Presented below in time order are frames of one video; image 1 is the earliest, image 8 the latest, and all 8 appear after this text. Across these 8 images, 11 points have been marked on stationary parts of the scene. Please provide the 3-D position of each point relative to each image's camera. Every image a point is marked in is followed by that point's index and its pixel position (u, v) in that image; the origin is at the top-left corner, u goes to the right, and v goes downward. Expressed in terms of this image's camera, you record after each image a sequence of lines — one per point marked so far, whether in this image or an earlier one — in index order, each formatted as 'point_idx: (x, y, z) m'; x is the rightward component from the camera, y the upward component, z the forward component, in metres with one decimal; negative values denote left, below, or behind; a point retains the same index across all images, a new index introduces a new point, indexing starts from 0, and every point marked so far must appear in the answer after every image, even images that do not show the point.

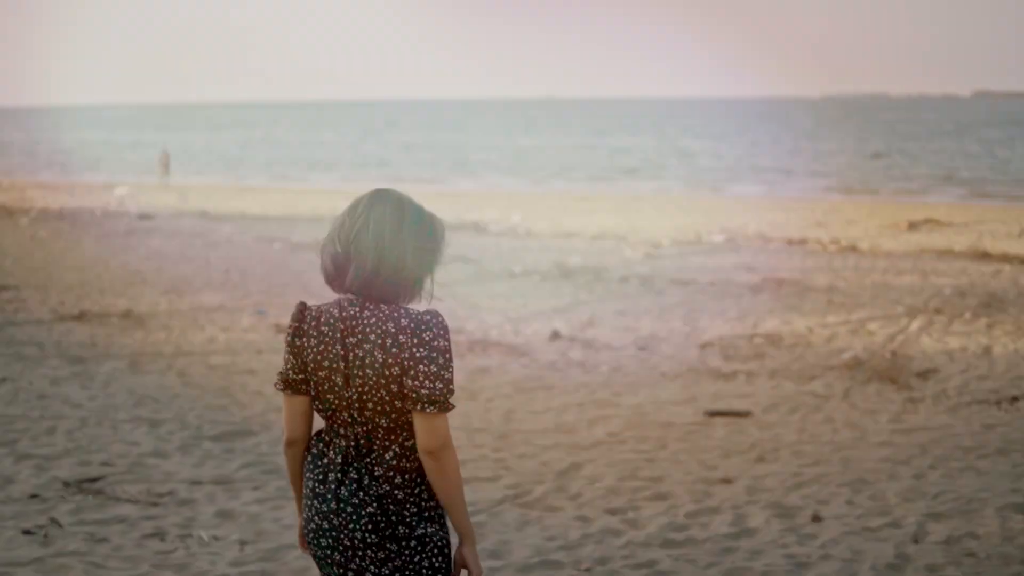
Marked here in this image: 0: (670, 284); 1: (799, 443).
0: (+0.9, -0.1, +9.8) m
1: (+1.1, -0.6, +6.5) m
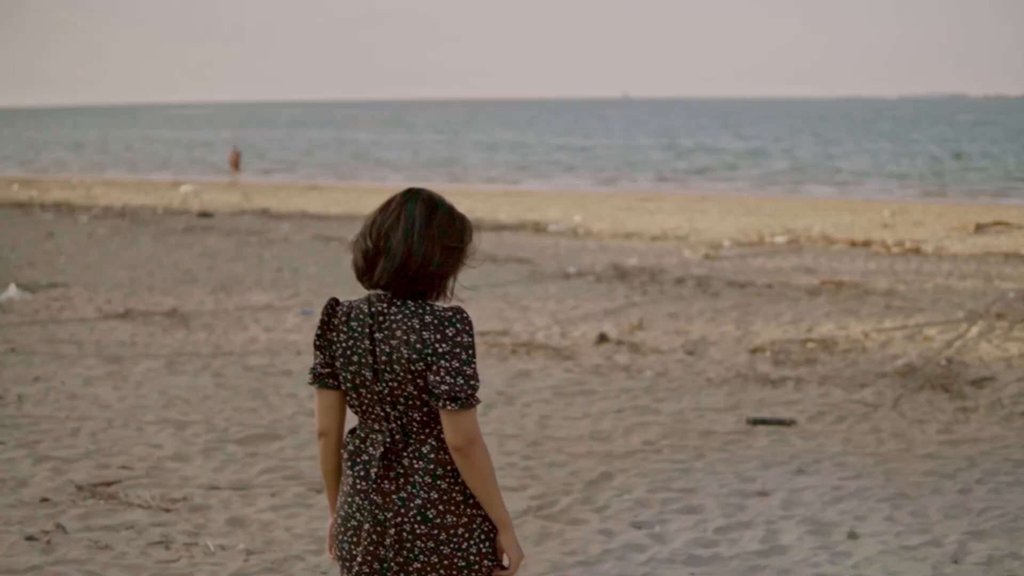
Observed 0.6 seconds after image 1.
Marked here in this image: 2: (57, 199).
0: (+1.2, -0.1, +9.6) m
1: (+1.2, -0.6, +6.2) m
2: (-3.5, +0.7, +12.8) m
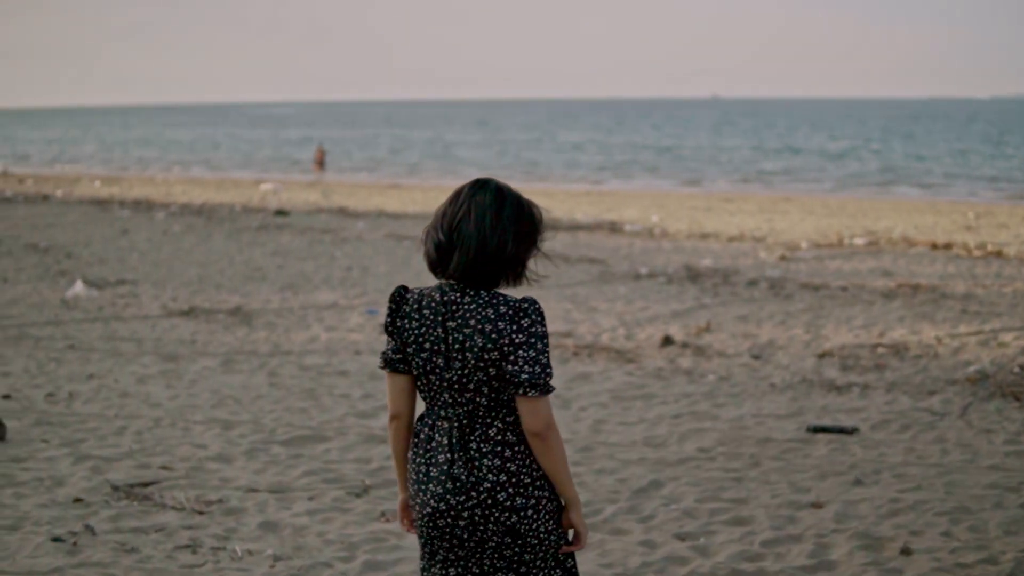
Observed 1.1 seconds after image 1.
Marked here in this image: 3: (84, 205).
0: (+1.6, -0.1, +9.3) m
1: (+1.4, -0.6, +6.0) m
2: (-2.9, +0.7, +12.8) m
3: (-3.0, +0.6, +11.9) m
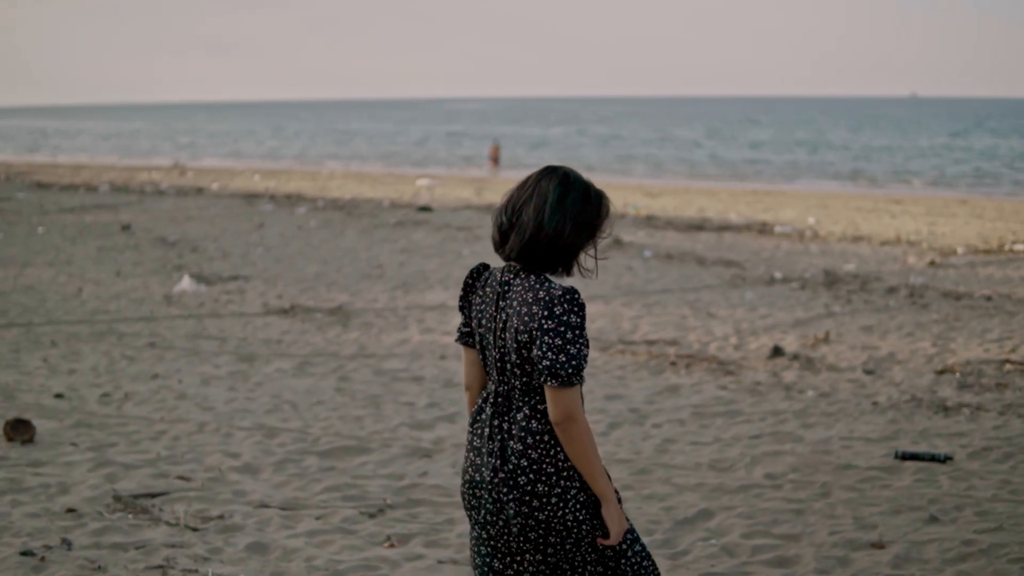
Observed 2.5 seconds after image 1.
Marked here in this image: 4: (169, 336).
0: (+2.2, -0.1, +8.6) m
1: (+1.6, -0.7, +5.3) m
2: (-1.7, +0.8, +12.7) m
3: (-2.0, +0.7, +11.8) m
4: (-1.5, -0.2, +7.4) m
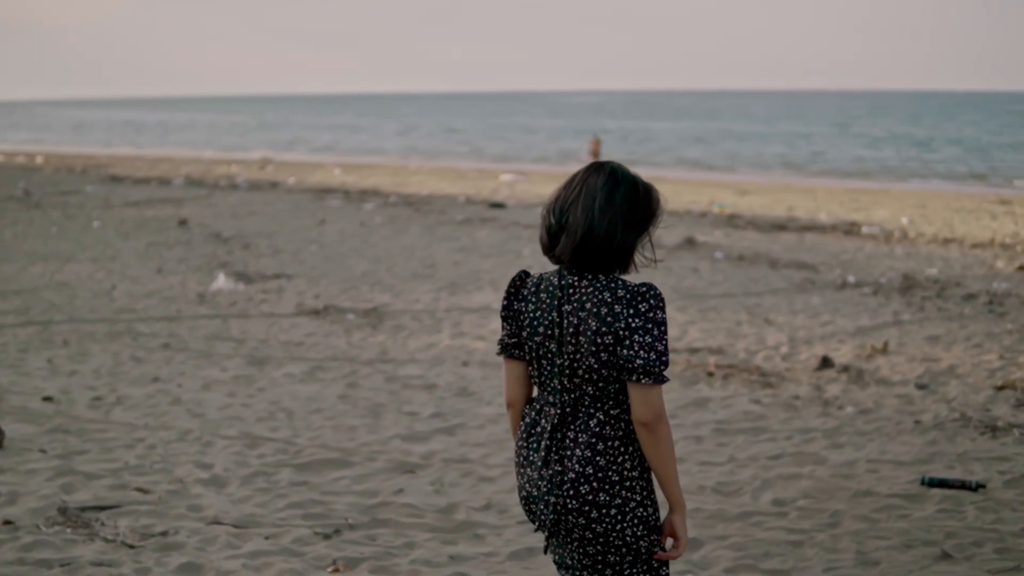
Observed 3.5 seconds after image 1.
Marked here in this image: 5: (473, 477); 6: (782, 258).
0: (+2.4, -0.2, +8.1) m
1: (+1.5, -0.7, +4.8) m
2: (-1.1, +0.8, +12.5) m
3: (-1.5, +0.7, +11.6) m
4: (-1.4, -0.2, +7.2) m
5: (-0.1, -0.6, +5.3) m
6: (+1.6, +0.2, +9.8) m
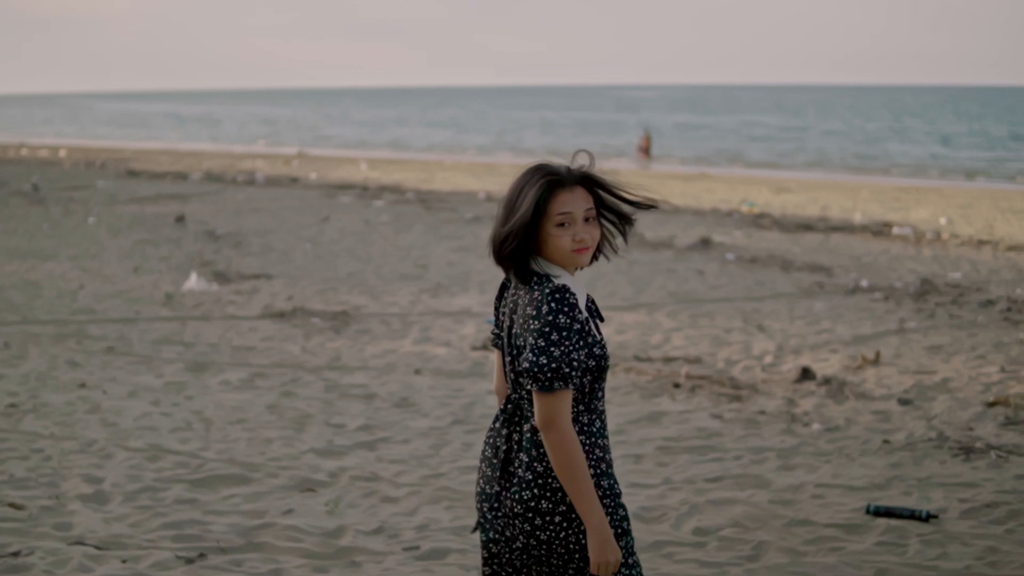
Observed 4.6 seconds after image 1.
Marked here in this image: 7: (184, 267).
0: (+2.3, -0.2, +7.5) m
1: (+1.2, -0.8, +4.4) m
2: (-0.9, +0.8, +12.1) m
3: (-1.3, +0.7, +11.3) m
4: (-1.6, -0.2, +6.9) m
5: (-0.4, -0.6, +5.0) m
6: (+1.6, +0.2, +9.3) m
7: (-1.7, +0.1, +8.4) m
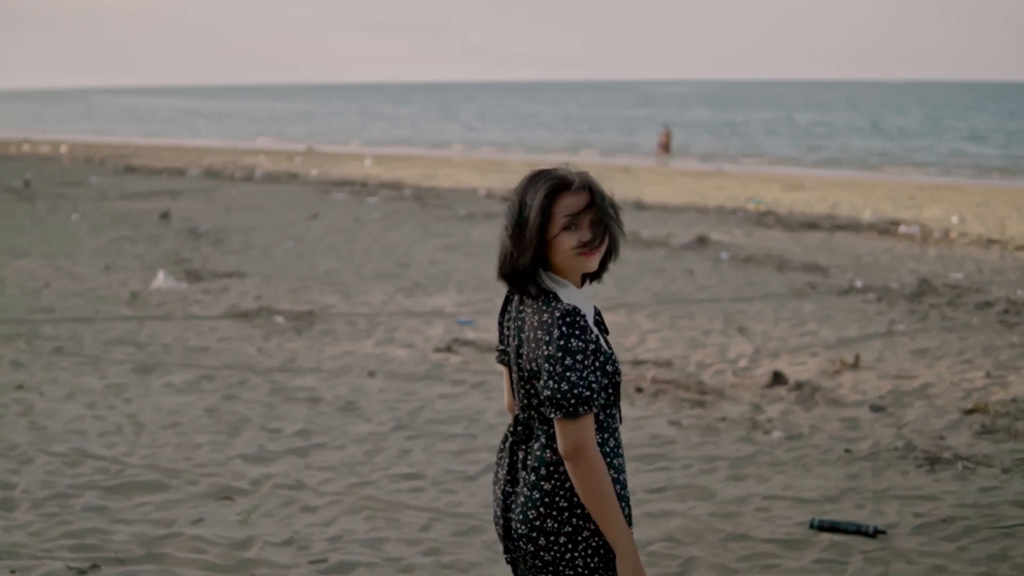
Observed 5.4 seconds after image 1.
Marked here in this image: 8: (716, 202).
0: (+2.2, -0.2, +7.2) m
1: (+0.9, -0.8, +4.1) m
2: (-0.8, +0.8, +11.9) m
3: (-1.3, +0.7, +11.1) m
4: (-1.7, -0.2, +6.7) m
5: (-0.6, -0.6, +4.8) m
6: (+1.6, +0.2, +9.0) m
7: (-1.8, +0.1, +8.2) m
8: (+1.4, +0.6, +10.9) m
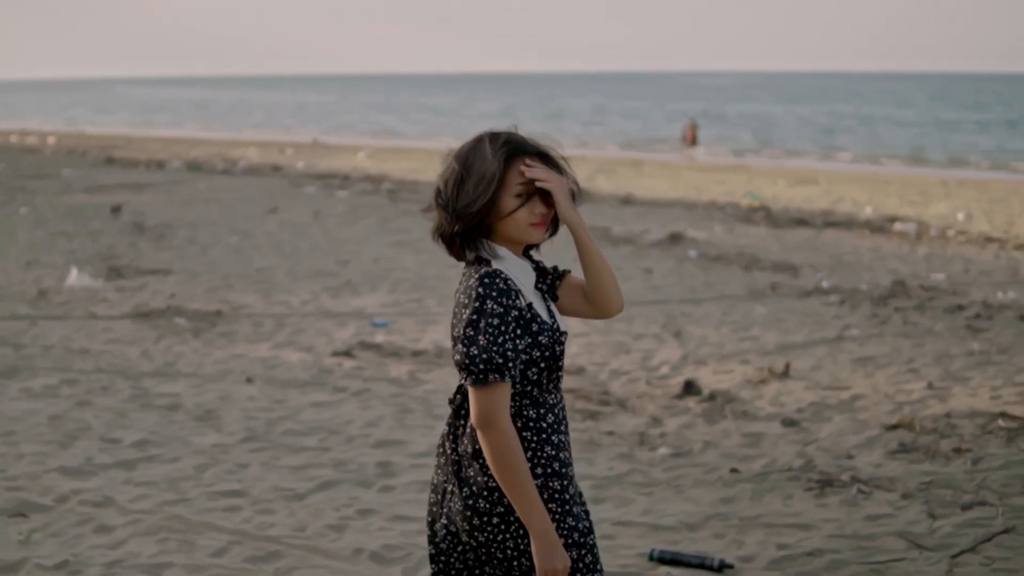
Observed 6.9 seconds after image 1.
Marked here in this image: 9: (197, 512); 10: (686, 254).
0: (+1.9, -0.2, +6.6) m
1: (+0.4, -0.8, +3.6) m
2: (-0.9, +0.8, +11.5) m
3: (-1.4, +0.7, +10.7) m
4: (-2.1, -0.2, +6.4) m
5: (-1.1, -0.6, +4.3) m
6: (+1.3, +0.2, +8.5) m
7: (-2.0, +0.1, +7.8) m
8: (+1.2, +0.6, +10.4) m
9: (-0.9, -0.6, +4.5) m
10: (+0.9, +0.2, +8.5) m
